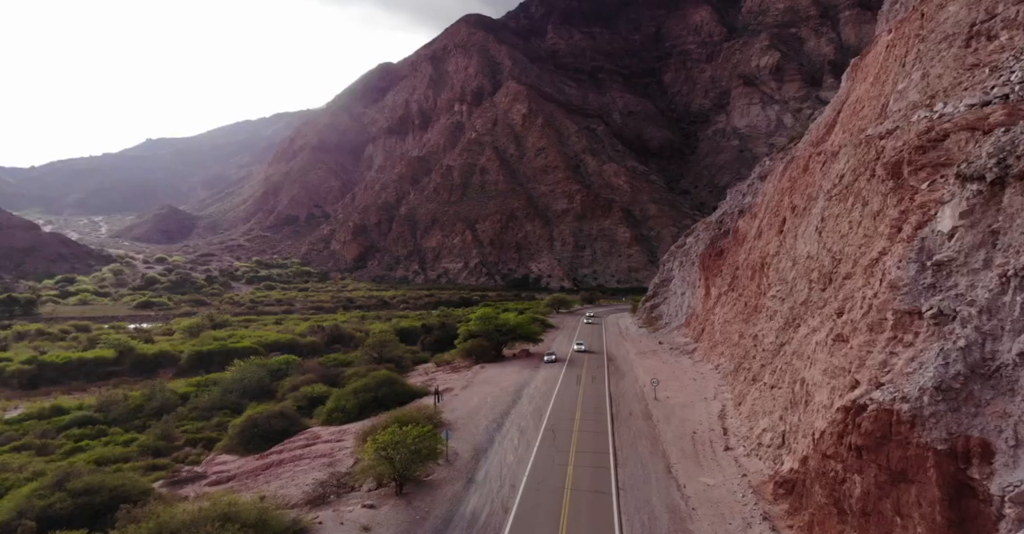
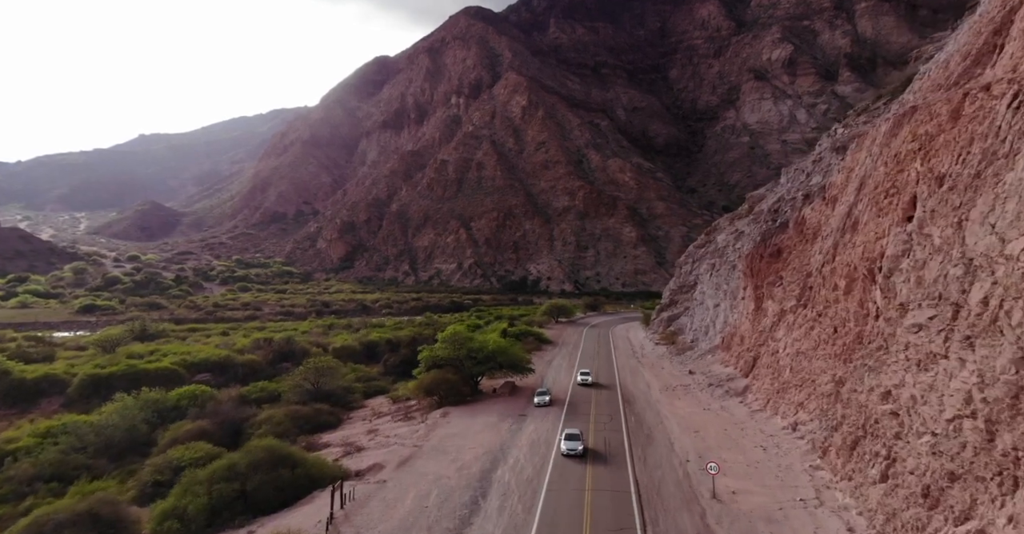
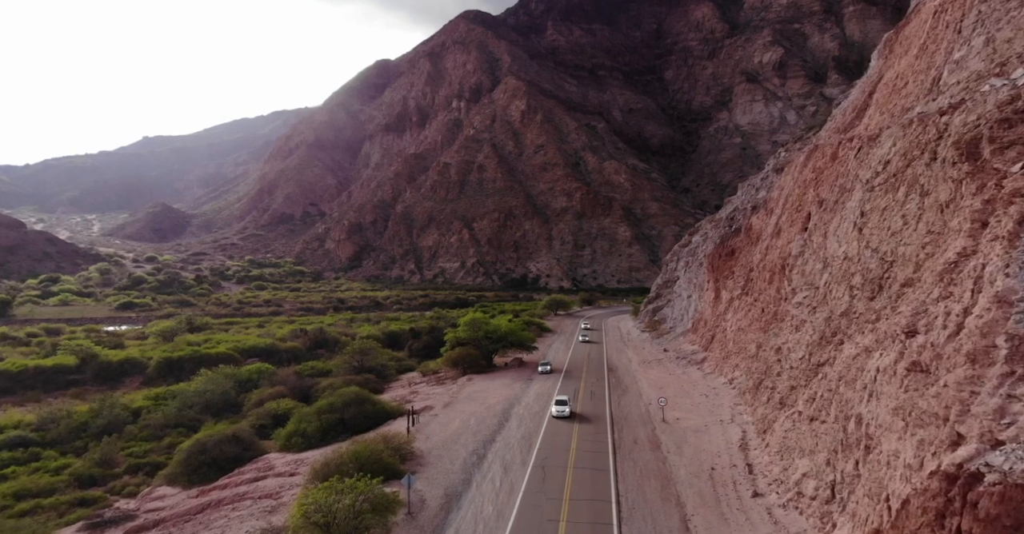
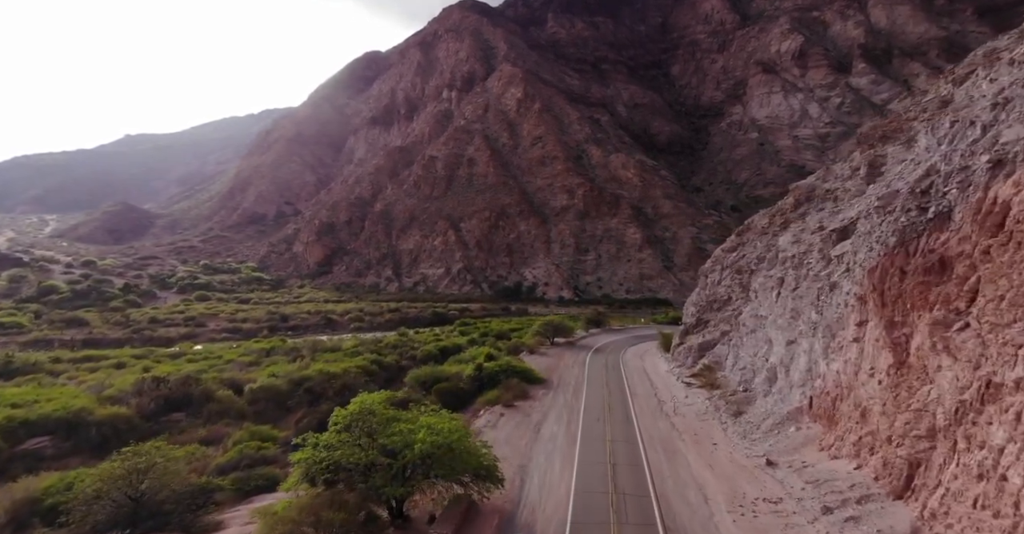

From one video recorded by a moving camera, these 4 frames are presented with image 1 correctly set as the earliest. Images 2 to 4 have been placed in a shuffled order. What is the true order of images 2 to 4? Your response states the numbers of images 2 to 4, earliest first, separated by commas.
3, 2, 4
